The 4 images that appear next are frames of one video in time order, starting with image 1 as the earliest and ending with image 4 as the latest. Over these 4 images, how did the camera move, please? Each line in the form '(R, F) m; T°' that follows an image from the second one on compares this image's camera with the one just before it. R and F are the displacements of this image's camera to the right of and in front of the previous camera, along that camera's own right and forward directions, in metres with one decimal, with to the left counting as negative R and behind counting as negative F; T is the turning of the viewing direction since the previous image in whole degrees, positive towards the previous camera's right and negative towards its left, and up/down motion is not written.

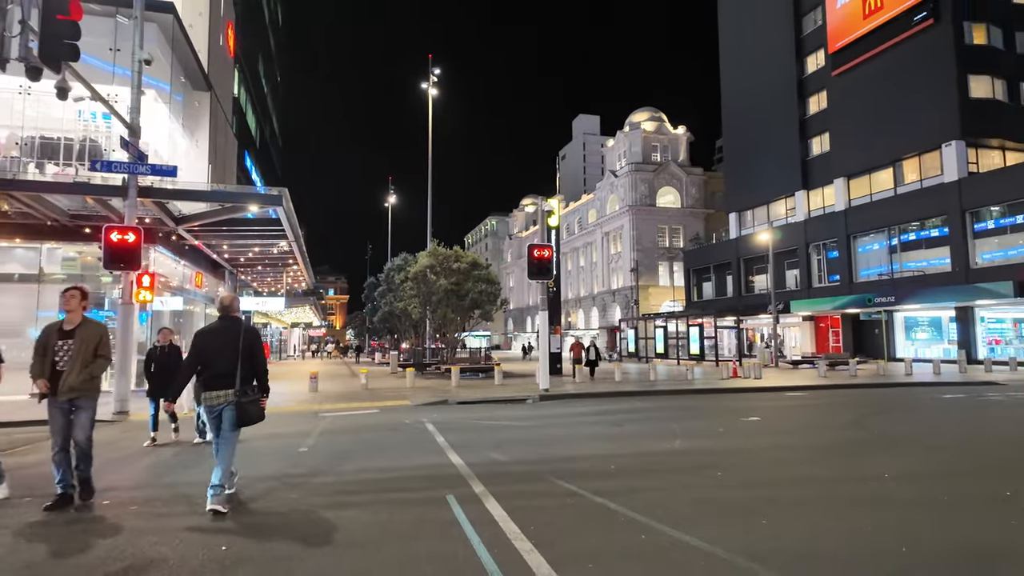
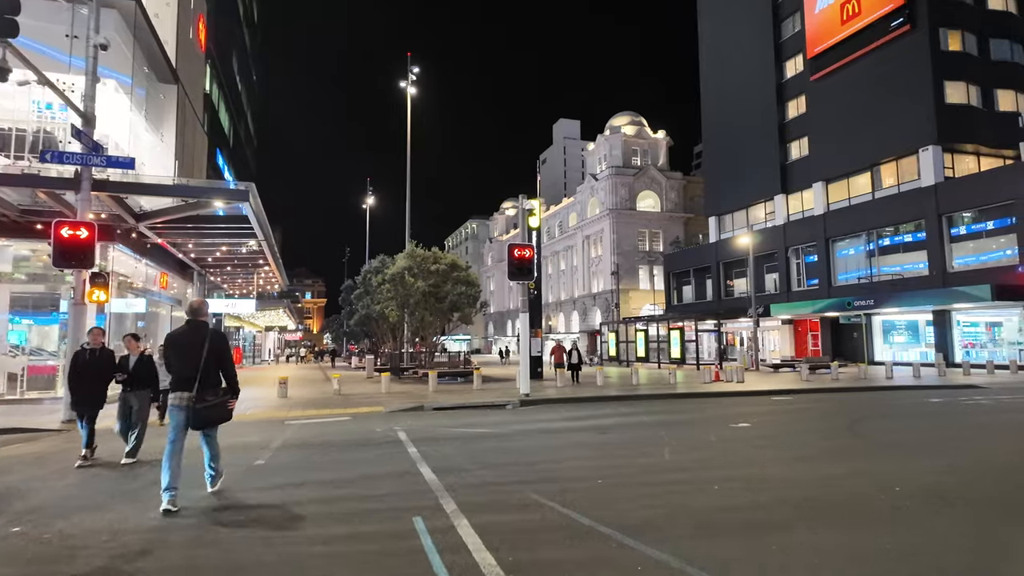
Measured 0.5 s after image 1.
(0.0, +0.6) m; +2°
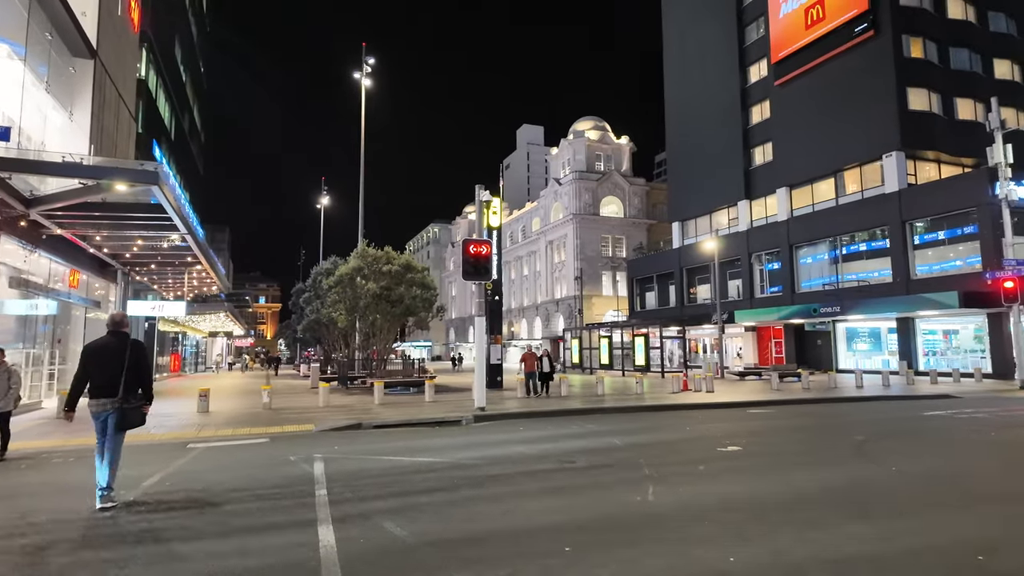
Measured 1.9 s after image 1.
(+0.2, +1.7) m; +4°
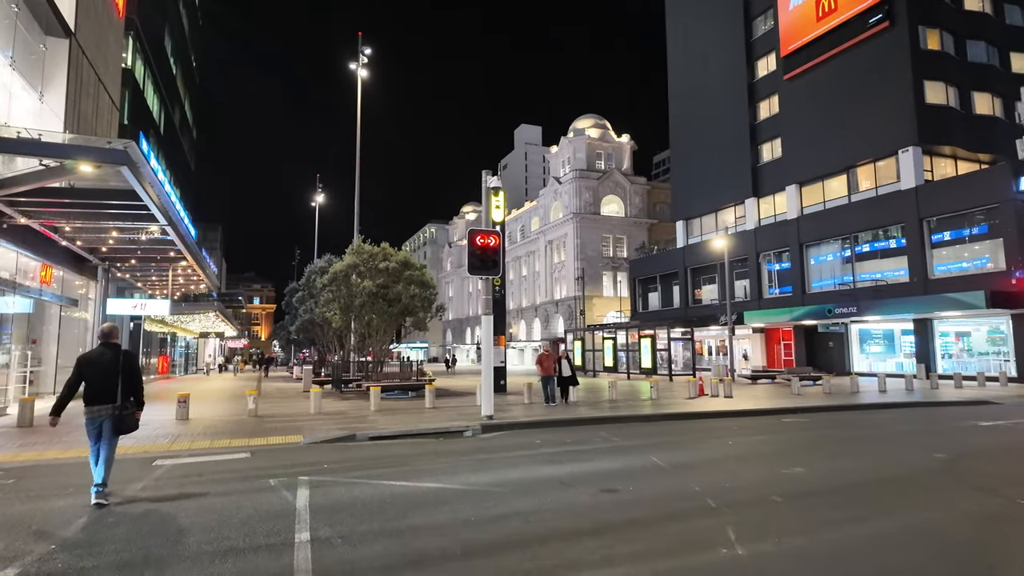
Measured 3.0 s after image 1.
(-0.3, +1.4) m; 0°
